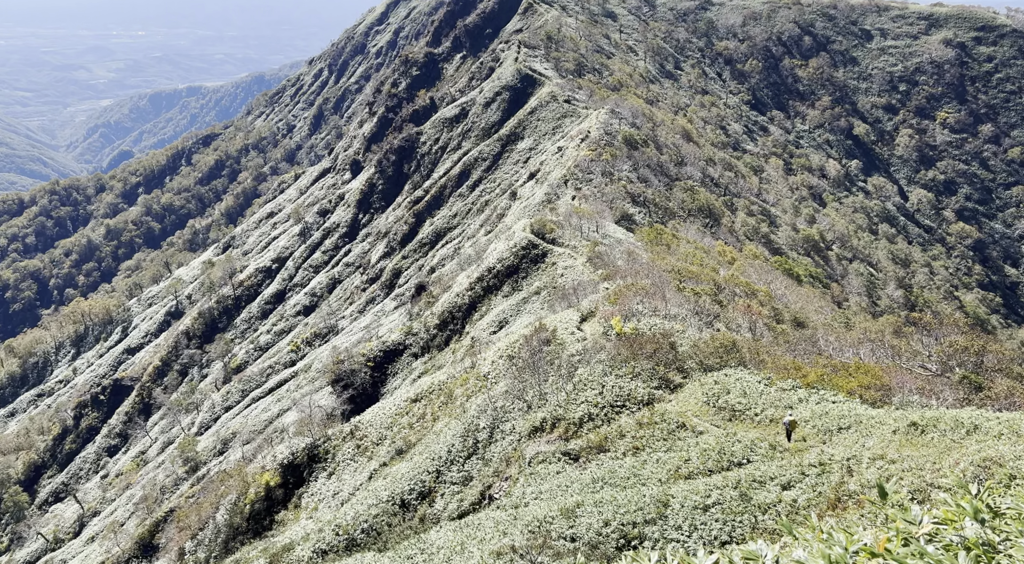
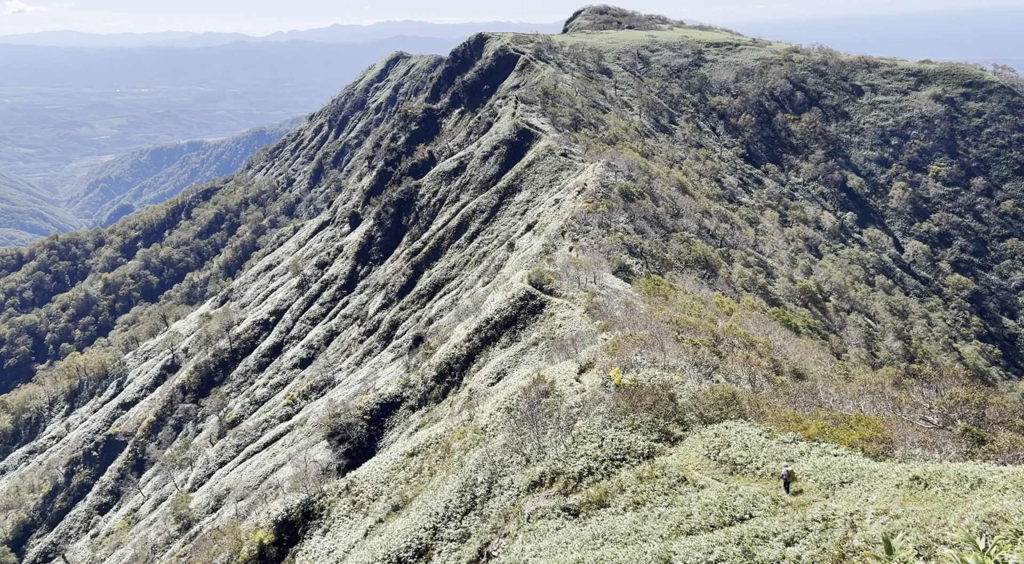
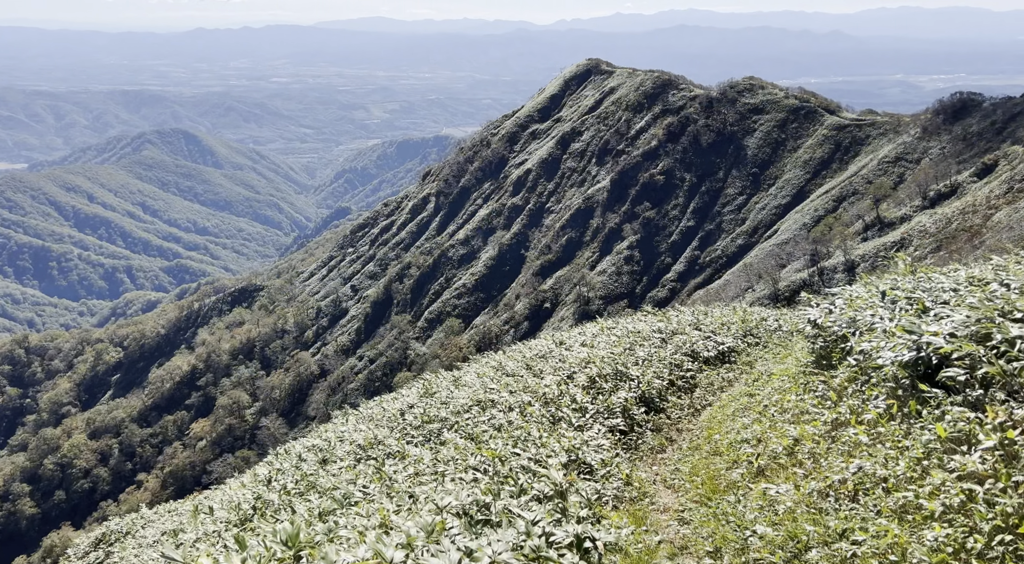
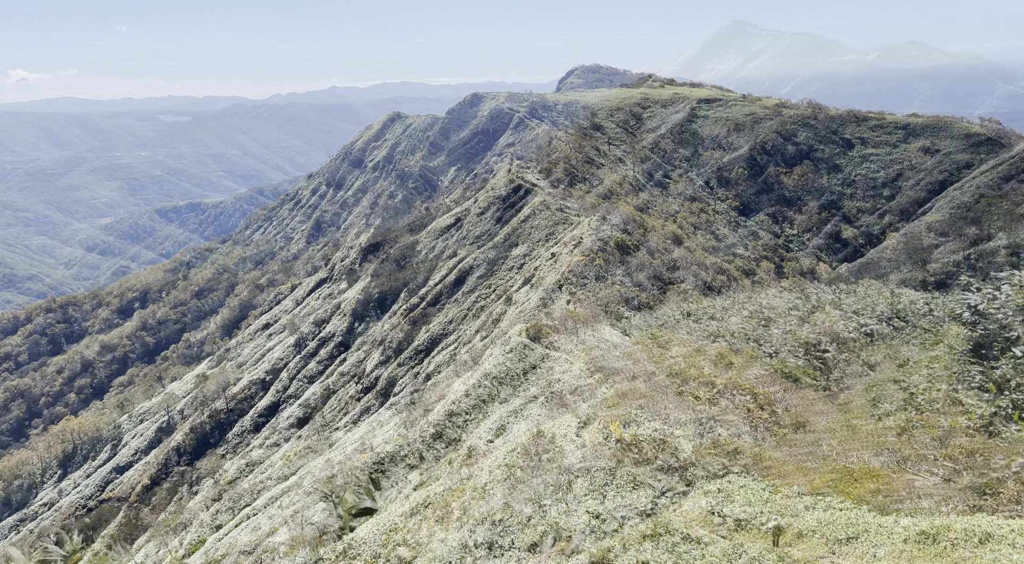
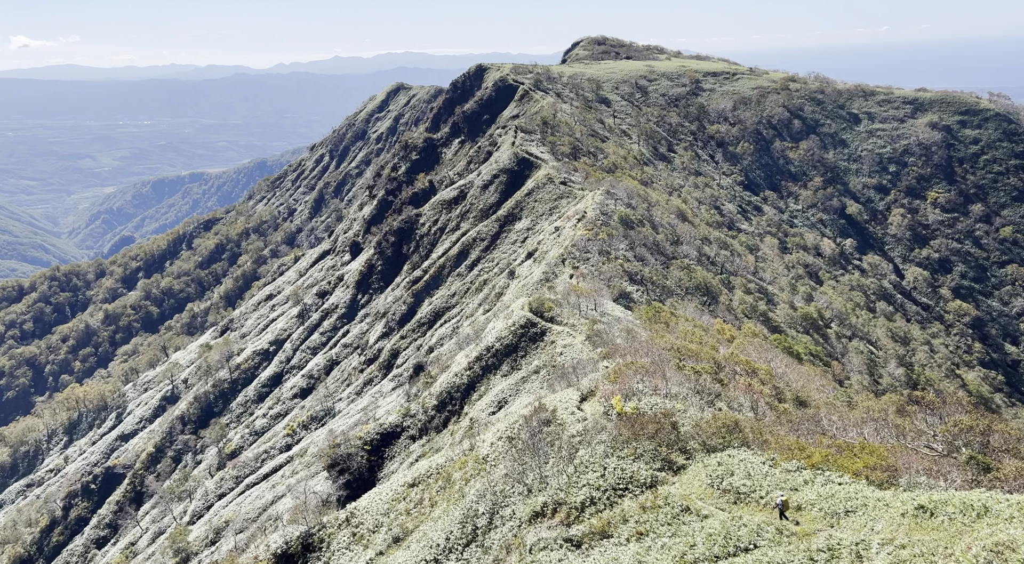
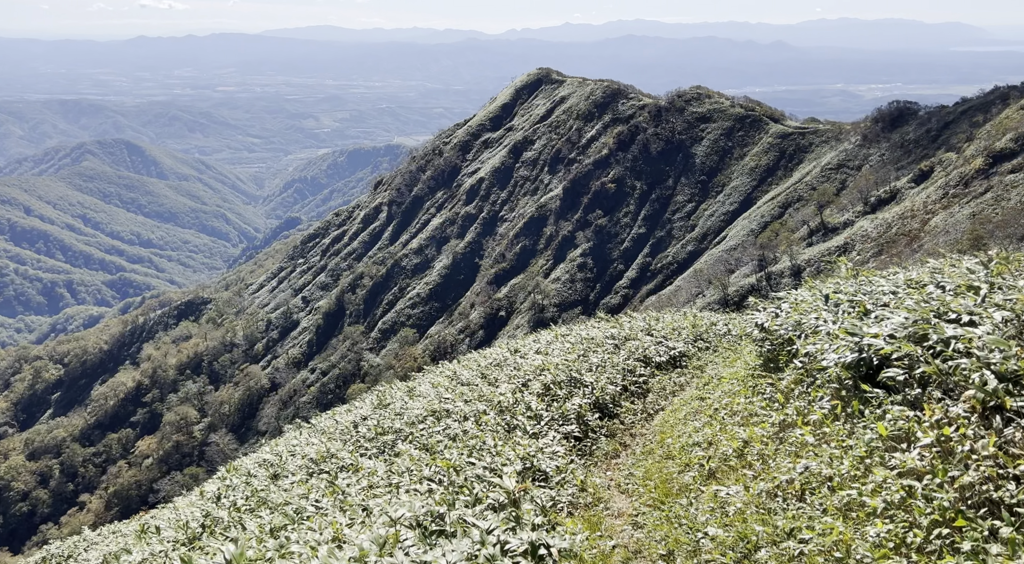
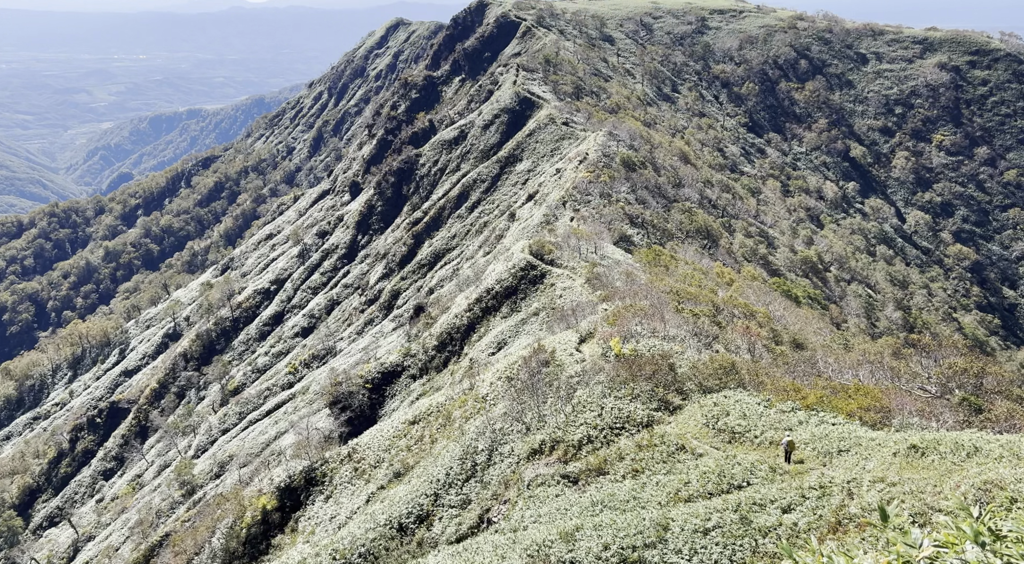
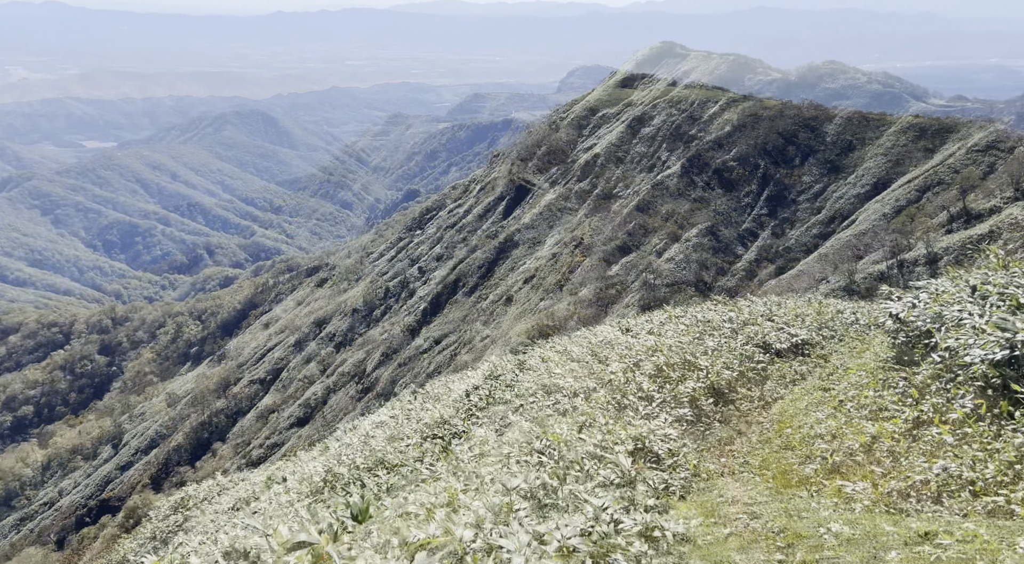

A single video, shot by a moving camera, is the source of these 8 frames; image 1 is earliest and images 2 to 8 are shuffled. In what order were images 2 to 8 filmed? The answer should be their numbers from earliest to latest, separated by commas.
7, 2, 5, 4, 8, 3, 6
